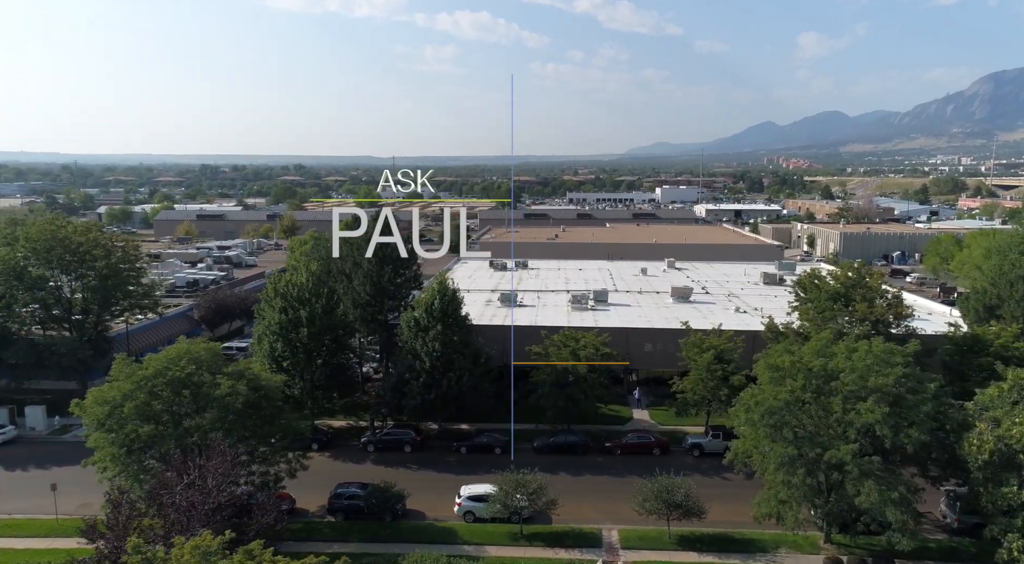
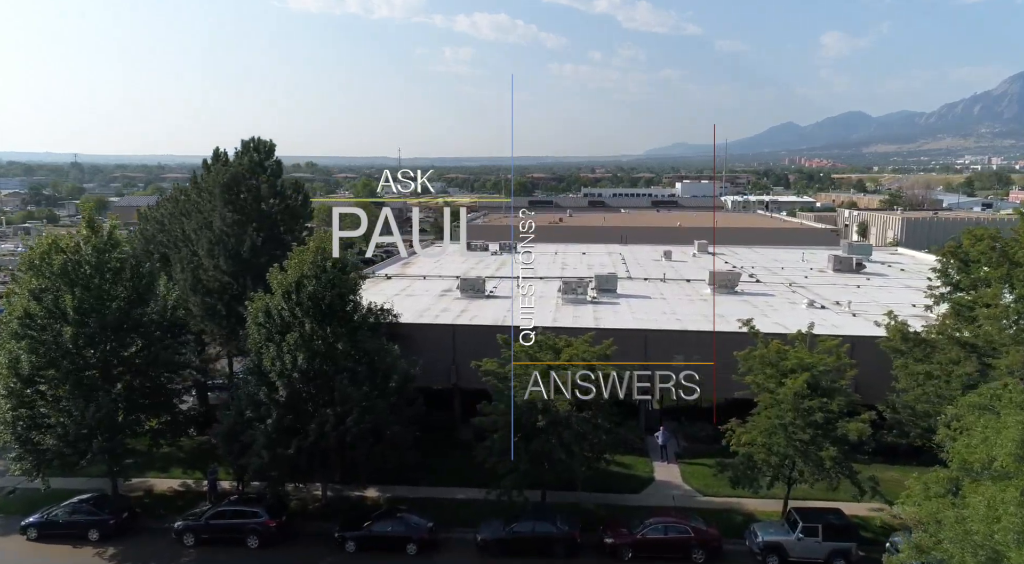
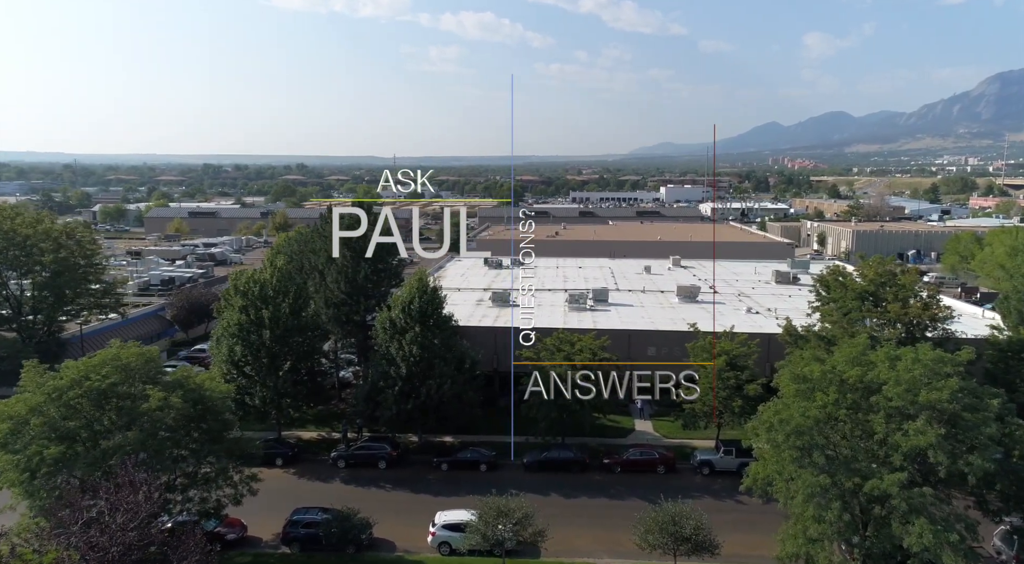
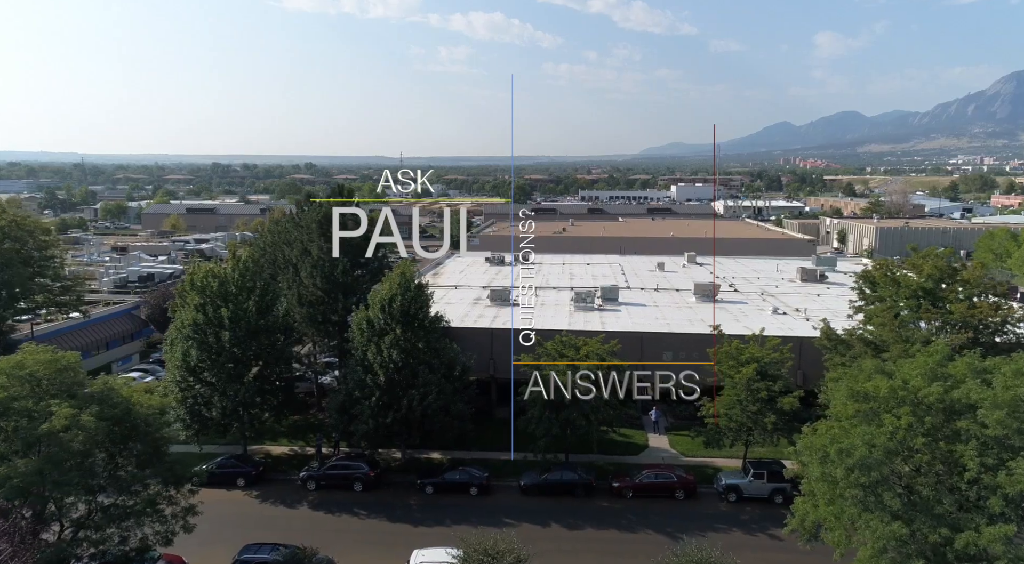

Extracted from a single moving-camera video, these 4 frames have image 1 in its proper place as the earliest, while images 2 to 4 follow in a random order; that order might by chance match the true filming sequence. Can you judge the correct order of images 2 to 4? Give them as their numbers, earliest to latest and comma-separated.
3, 4, 2
